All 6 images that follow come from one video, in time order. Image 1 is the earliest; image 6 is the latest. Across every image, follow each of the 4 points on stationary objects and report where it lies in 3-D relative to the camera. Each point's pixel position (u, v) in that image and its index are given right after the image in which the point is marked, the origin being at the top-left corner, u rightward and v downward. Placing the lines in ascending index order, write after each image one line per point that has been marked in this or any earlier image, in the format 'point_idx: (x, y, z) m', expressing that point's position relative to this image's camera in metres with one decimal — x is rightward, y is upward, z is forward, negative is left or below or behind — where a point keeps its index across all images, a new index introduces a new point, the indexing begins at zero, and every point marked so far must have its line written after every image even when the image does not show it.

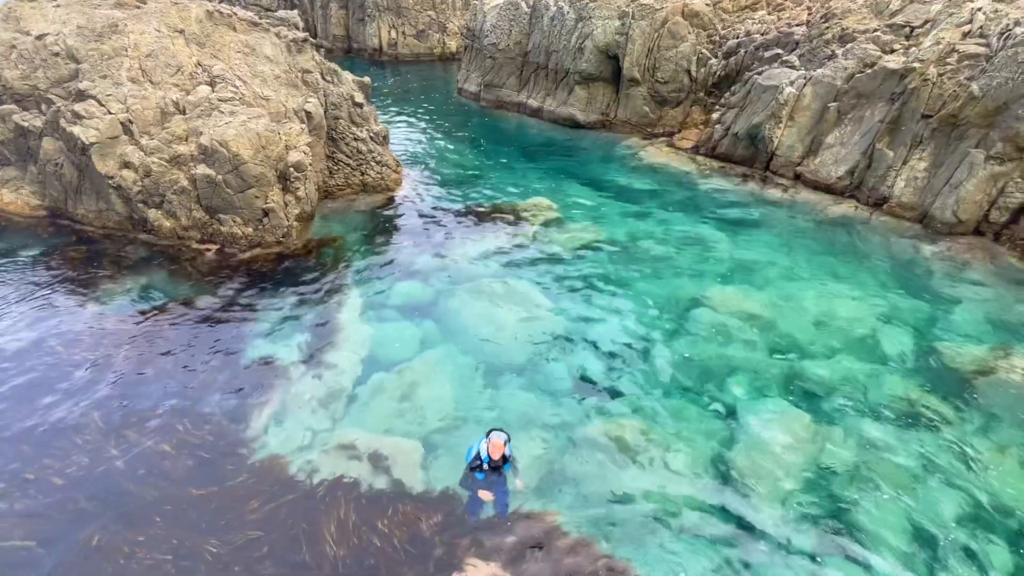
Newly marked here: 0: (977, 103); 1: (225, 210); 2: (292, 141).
0: (+8.9, +3.9, +13.0) m
1: (-5.0, +1.4, +10.7) m
2: (-4.2, +2.8, +11.5) m
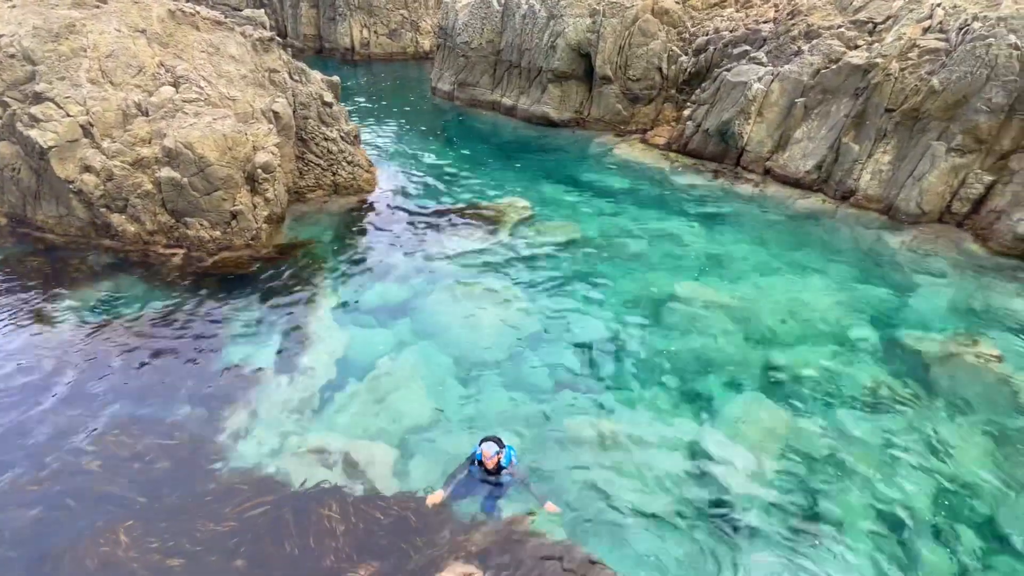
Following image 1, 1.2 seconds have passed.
0: (+8.4, +3.8, +12.1) m
1: (-5.6, +1.3, +10.7) m
2: (-4.7, +2.7, +11.4) m
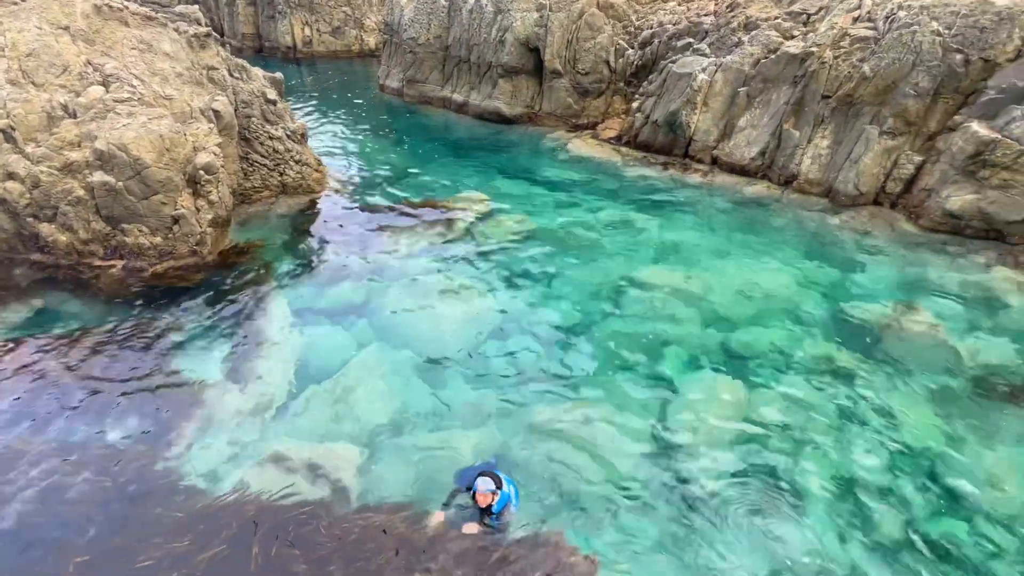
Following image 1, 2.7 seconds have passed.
0: (+7.4, +4.2, +12.7) m
1: (-6.3, +1.1, +10.1) m
2: (-5.5, +2.6, +10.9) m
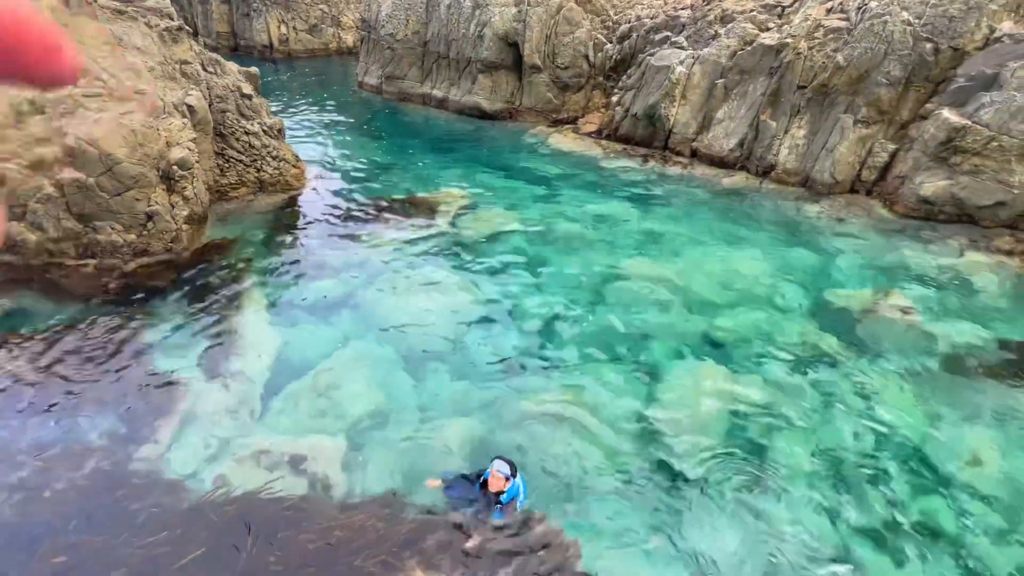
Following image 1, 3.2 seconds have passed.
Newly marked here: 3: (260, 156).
0: (+7.0, +4.5, +12.9) m
1: (-6.6, +1.2, +9.9) m
2: (-5.9, +2.6, +10.7) m
3: (-5.2, +2.7, +12.8) m
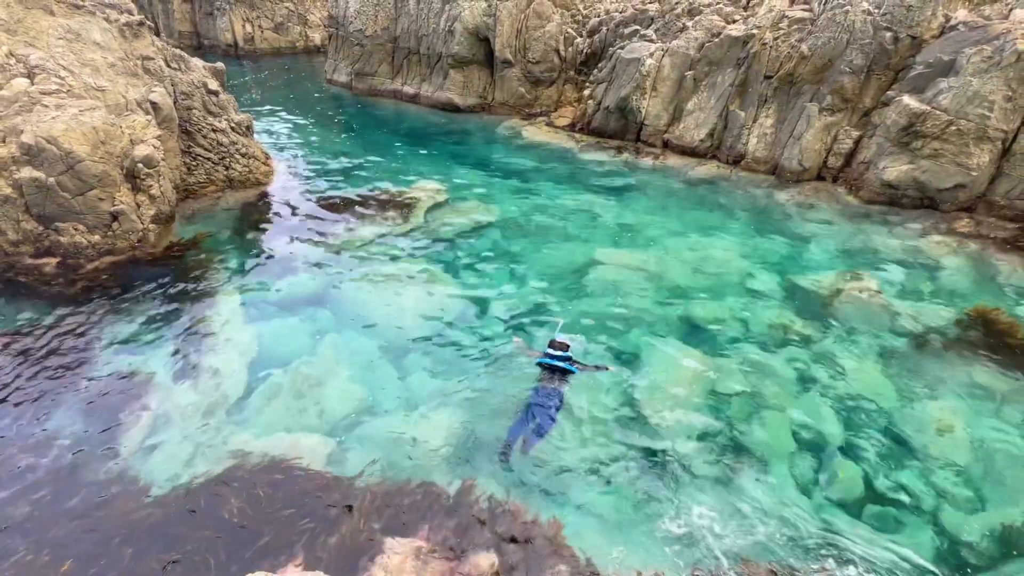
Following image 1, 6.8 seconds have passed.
0: (+6.3, +4.8, +13.2) m
1: (-7.0, +1.1, +9.5) m
2: (-6.3, +2.6, +10.4) m
3: (-5.8, +2.7, +12.6) m
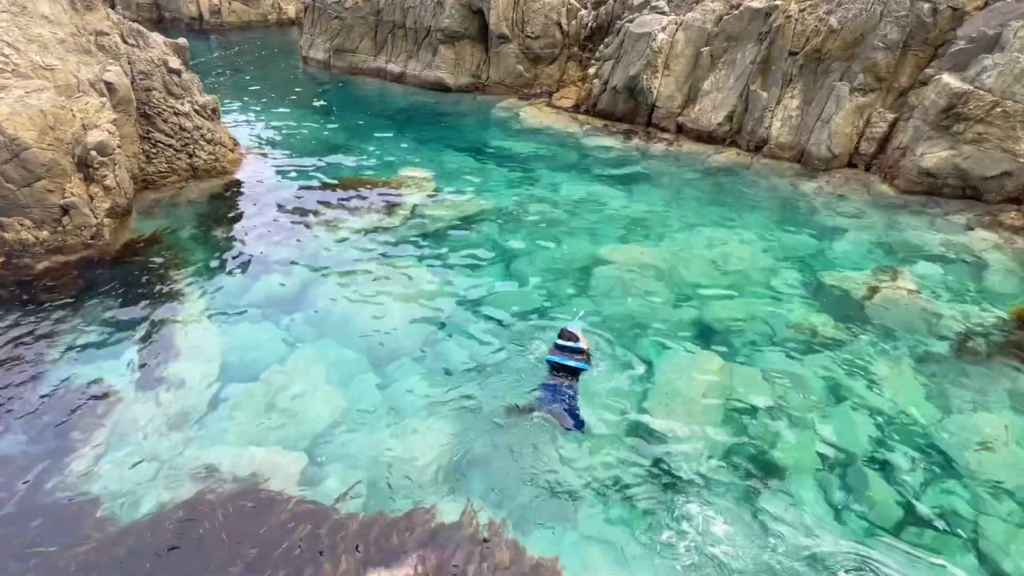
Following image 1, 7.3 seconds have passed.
0: (+6.3, +4.8, +12.0) m
1: (-7.0, +1.1, +8.6) m
2: (-6.4, +2.6, +9.4) m
3: (-5.8, +2.7, +11.6) m
